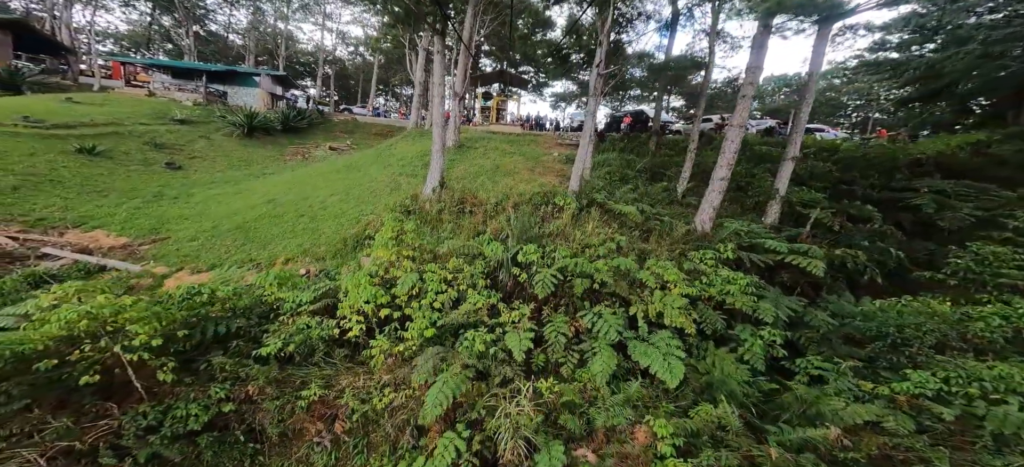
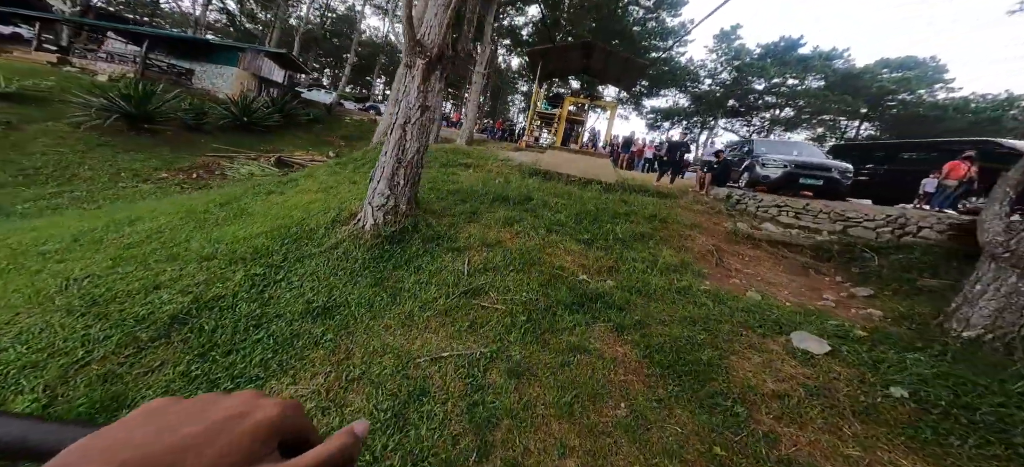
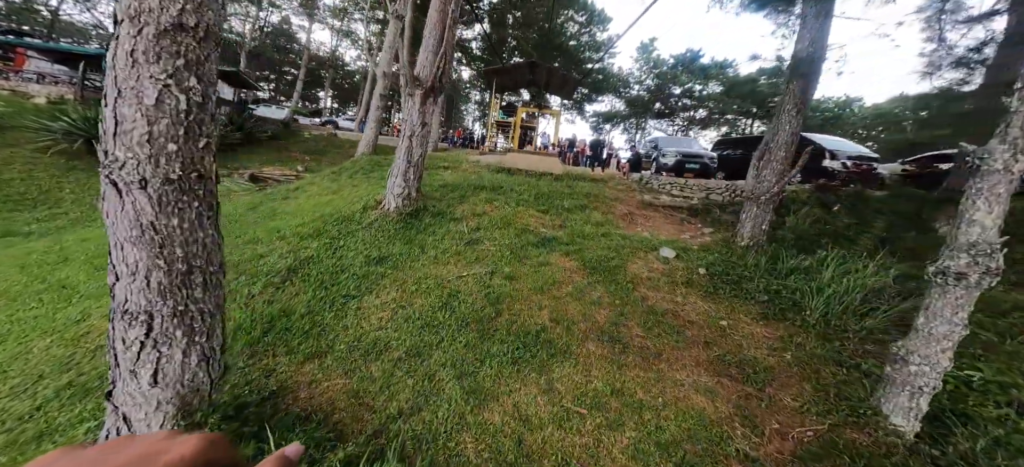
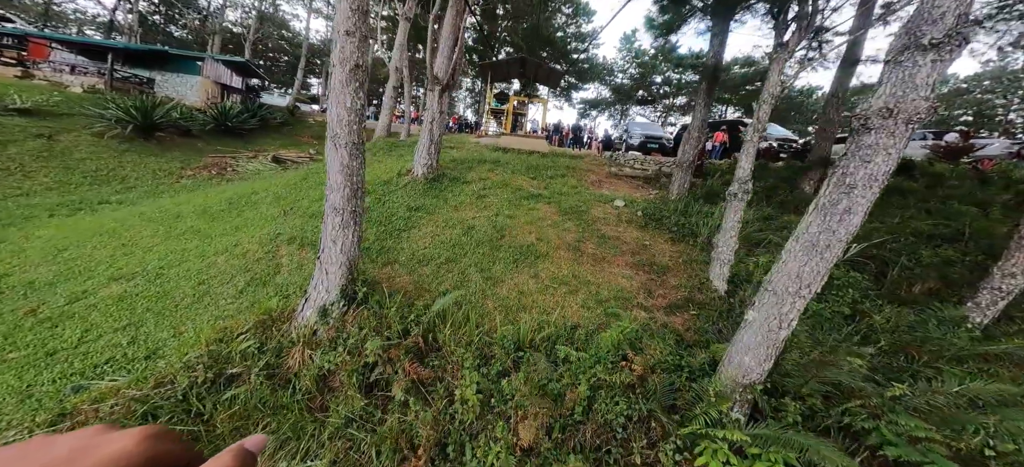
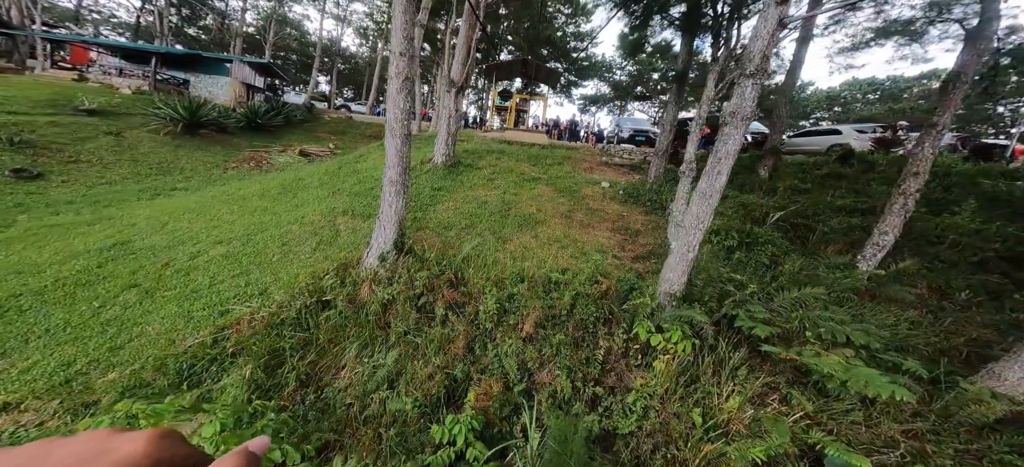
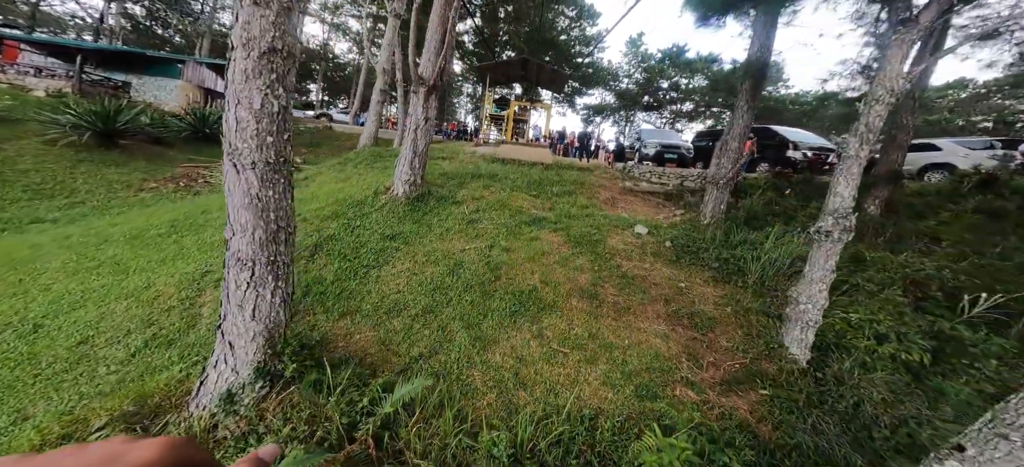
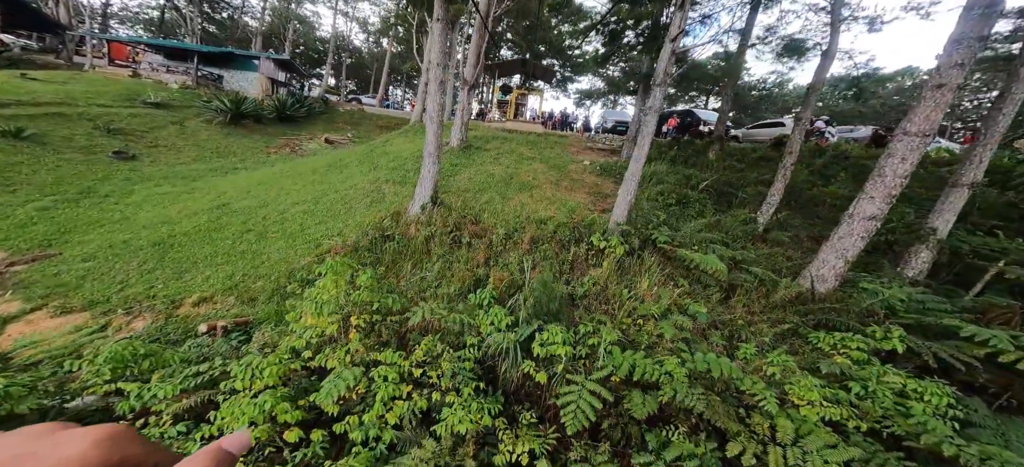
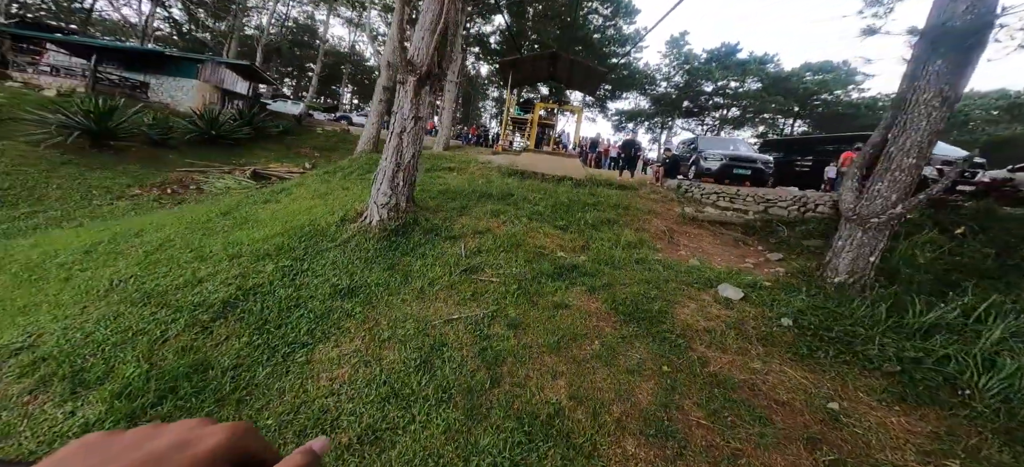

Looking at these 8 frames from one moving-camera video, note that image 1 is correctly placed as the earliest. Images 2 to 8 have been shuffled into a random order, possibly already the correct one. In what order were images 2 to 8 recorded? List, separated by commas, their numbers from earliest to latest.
7, 5, 4, 6, 3, 8, 2
